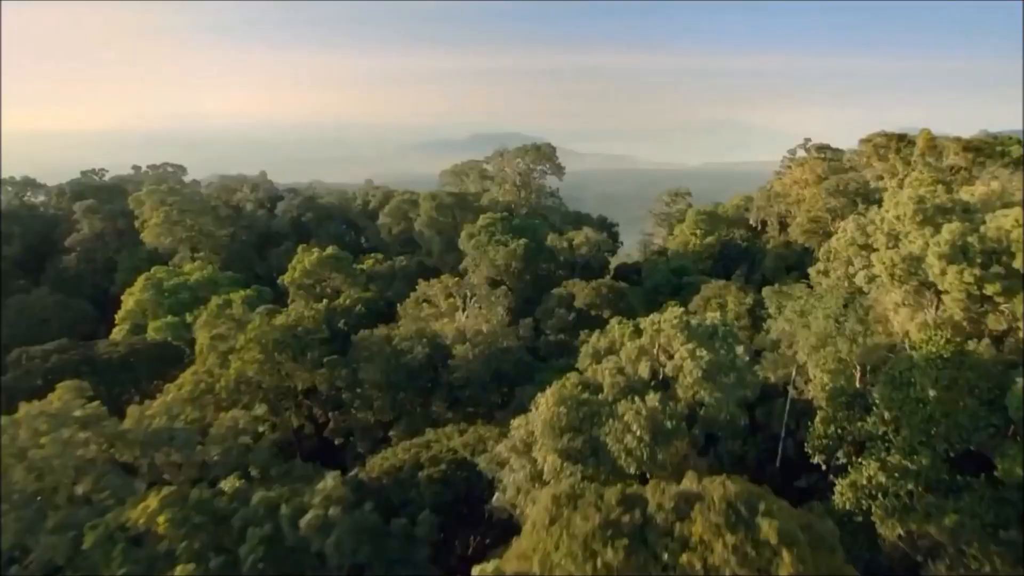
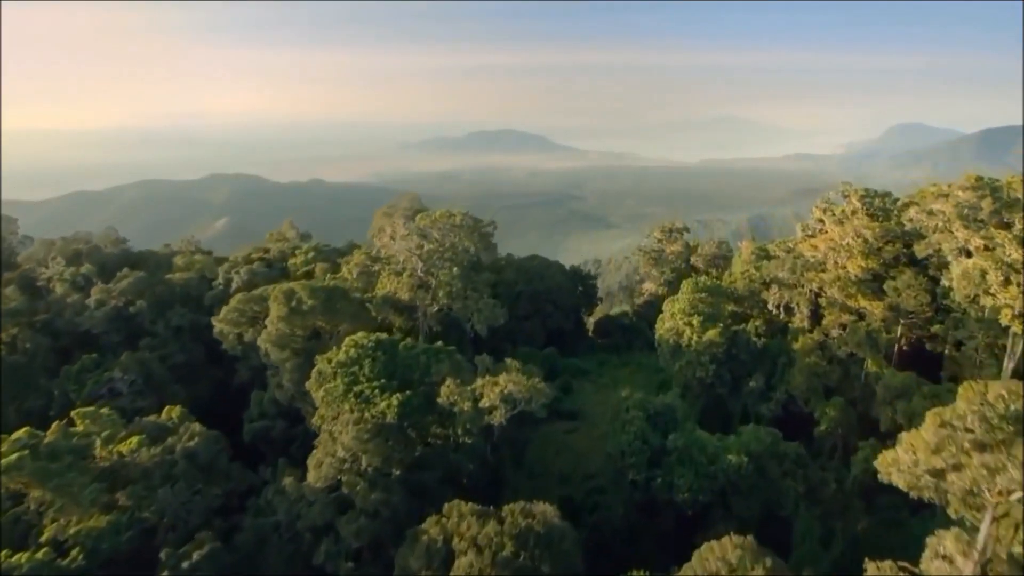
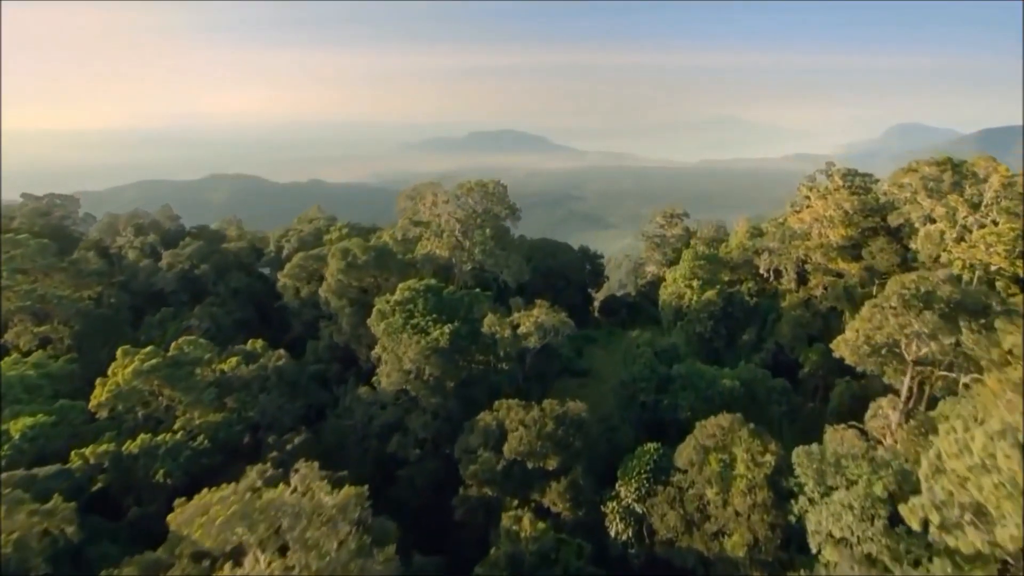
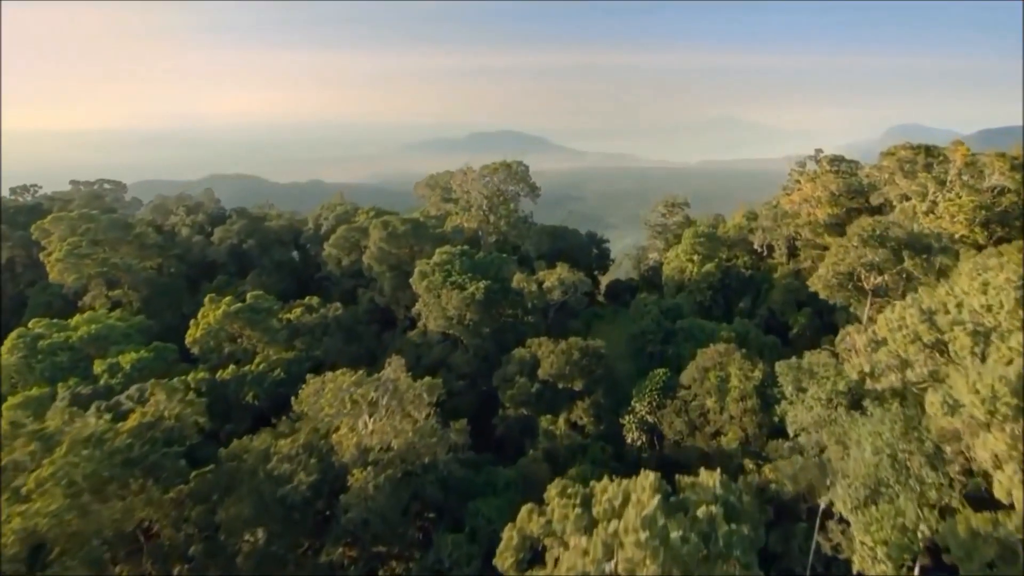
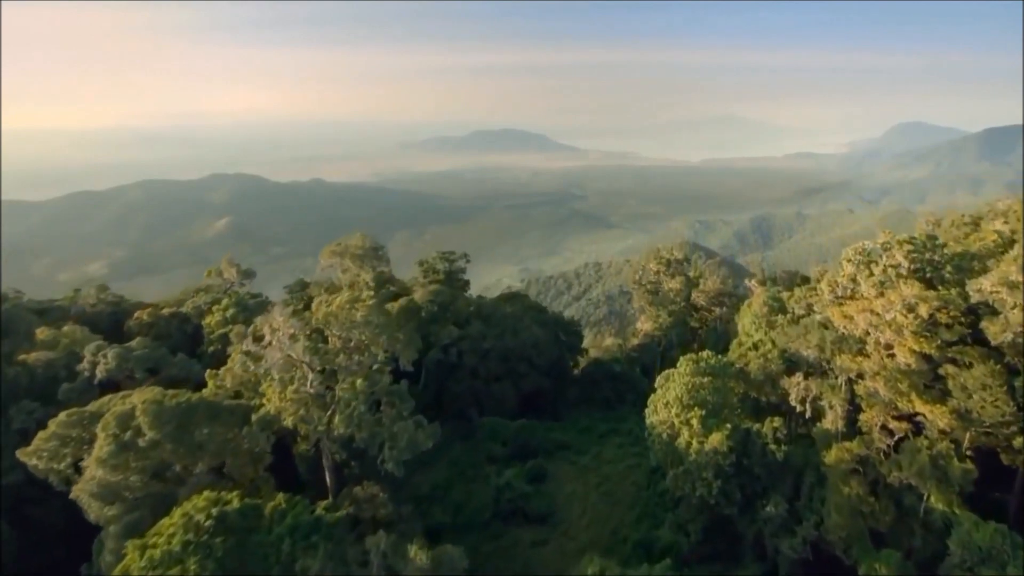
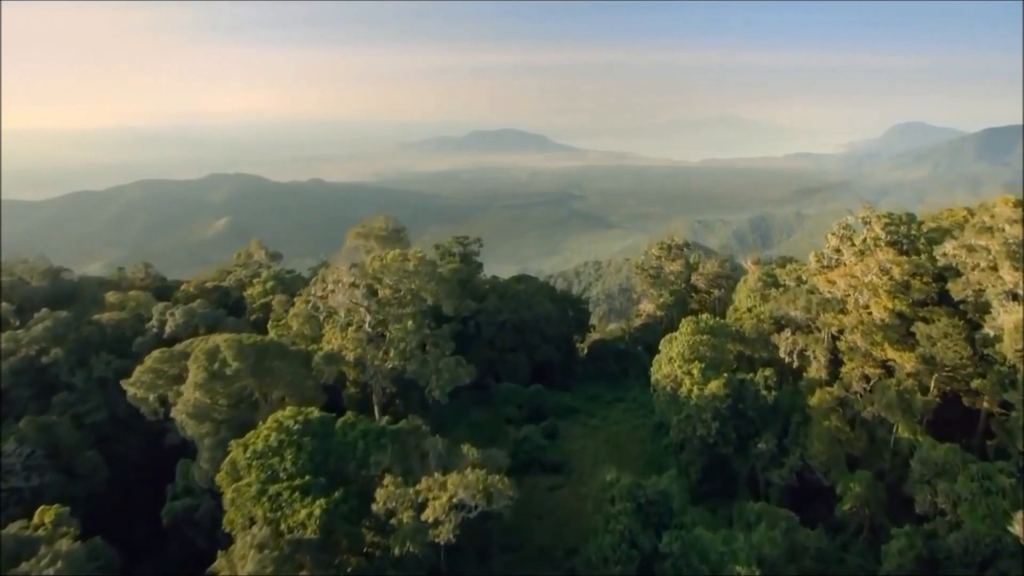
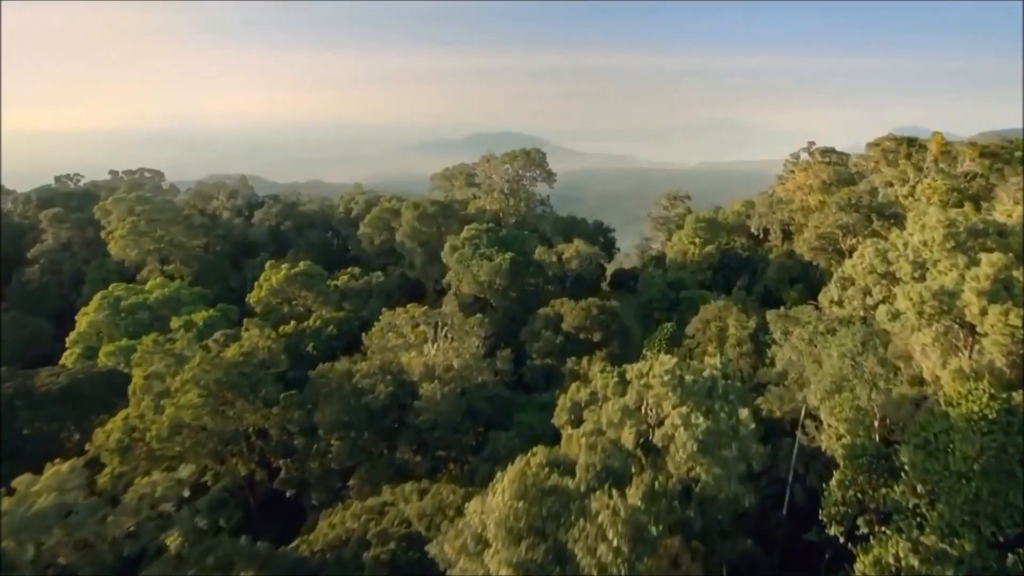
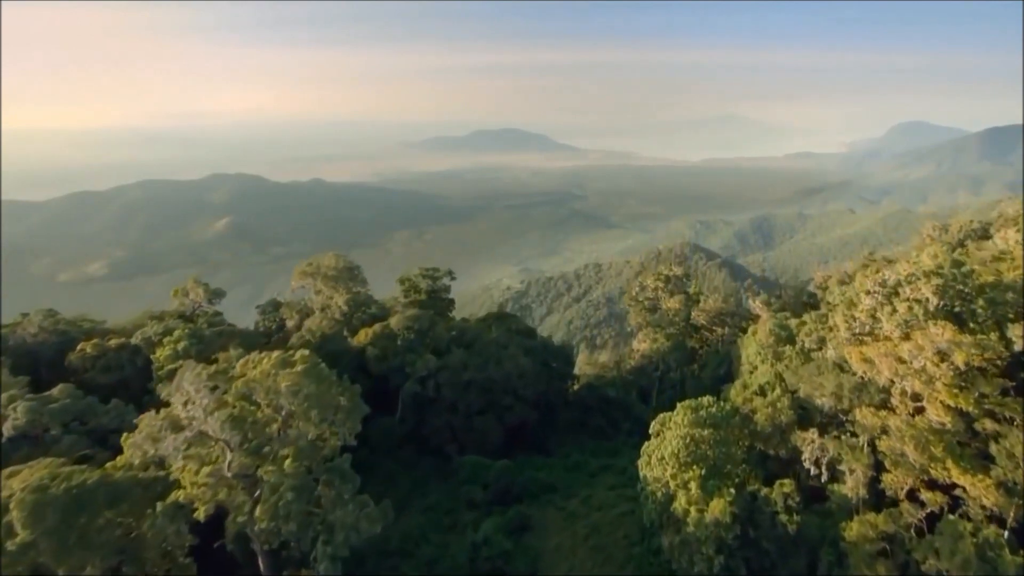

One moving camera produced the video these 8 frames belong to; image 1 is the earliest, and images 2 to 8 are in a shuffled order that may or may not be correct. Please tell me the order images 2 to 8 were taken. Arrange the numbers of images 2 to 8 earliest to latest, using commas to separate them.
7, 4, 3, 2, 6, 5, 8
